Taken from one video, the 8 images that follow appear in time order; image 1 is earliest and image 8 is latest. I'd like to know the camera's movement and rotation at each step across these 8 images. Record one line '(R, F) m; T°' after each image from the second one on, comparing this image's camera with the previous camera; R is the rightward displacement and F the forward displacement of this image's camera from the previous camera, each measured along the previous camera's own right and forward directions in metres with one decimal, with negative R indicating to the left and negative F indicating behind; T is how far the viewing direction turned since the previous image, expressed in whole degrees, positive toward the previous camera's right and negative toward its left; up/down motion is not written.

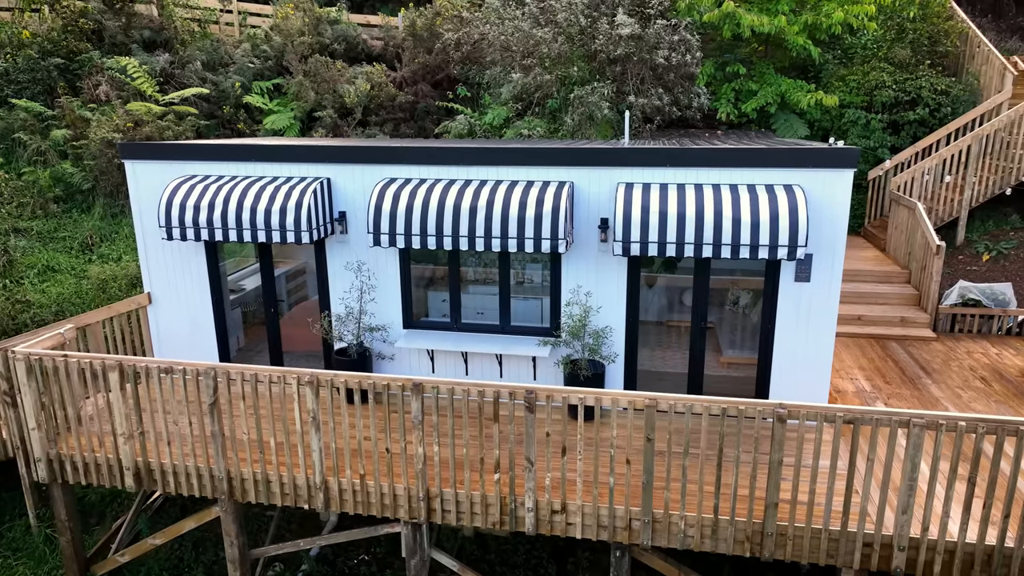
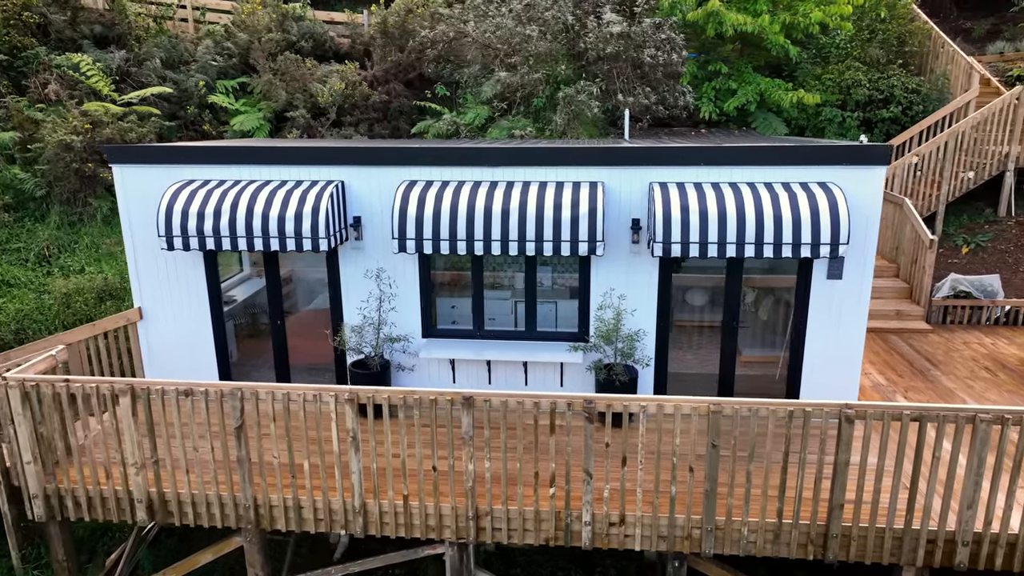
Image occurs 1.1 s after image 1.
(-1.1, +0.4) m; +5°
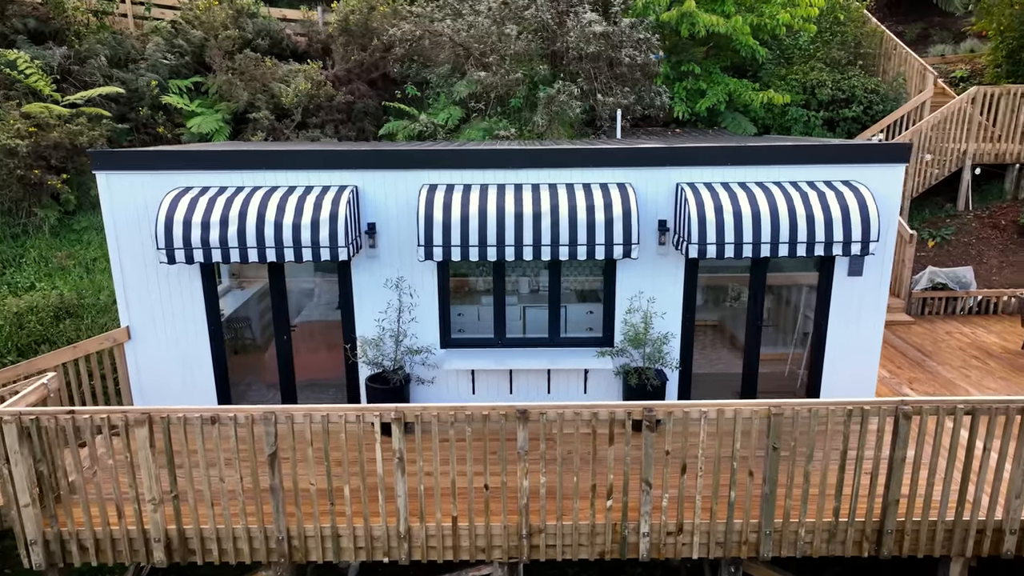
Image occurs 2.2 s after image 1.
(-1.2, +0.3) m; +6°
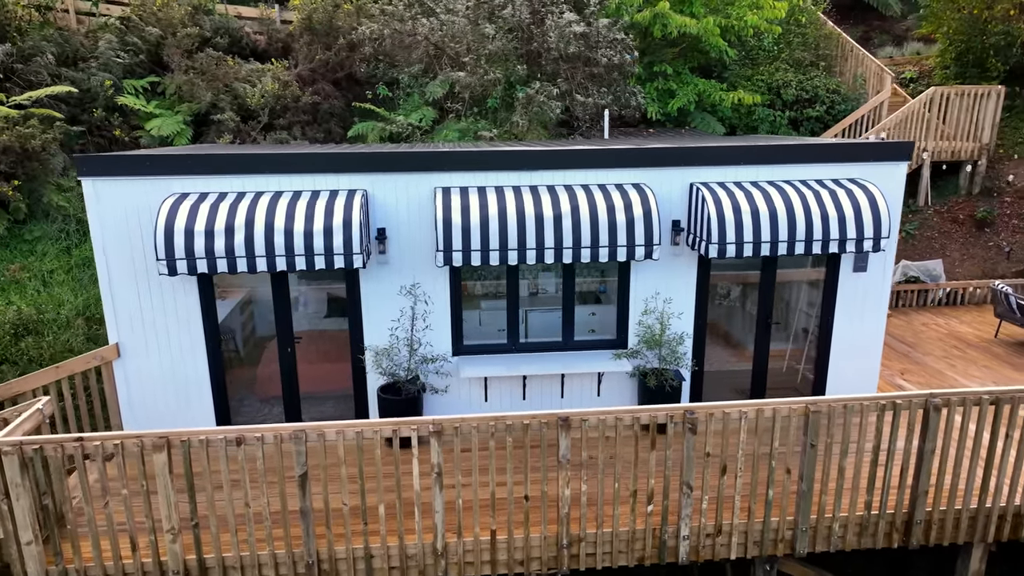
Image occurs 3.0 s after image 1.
(-0.9, +0.2) m; +5°
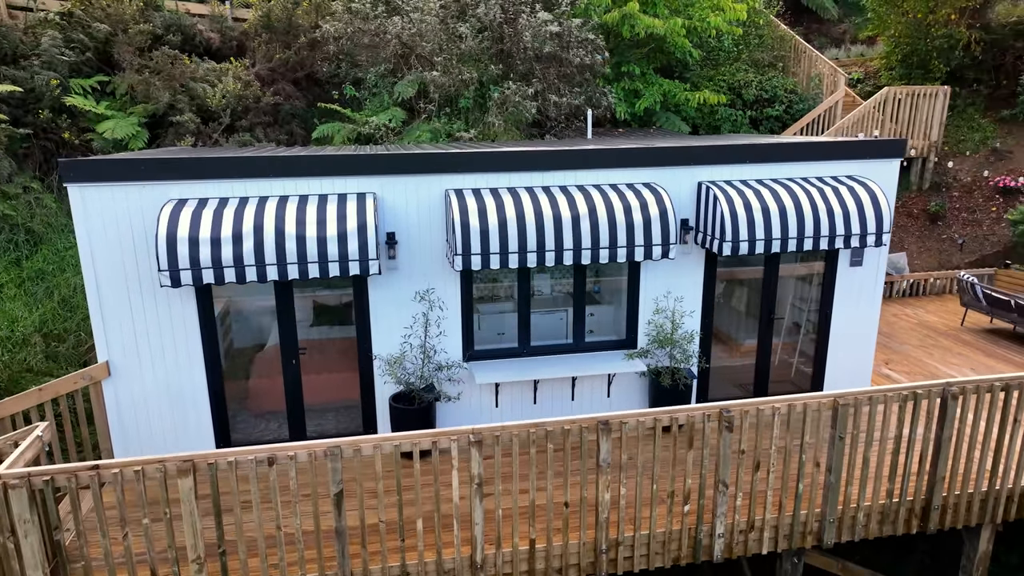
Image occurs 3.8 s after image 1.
(-0.9, +0.2) m; +5°
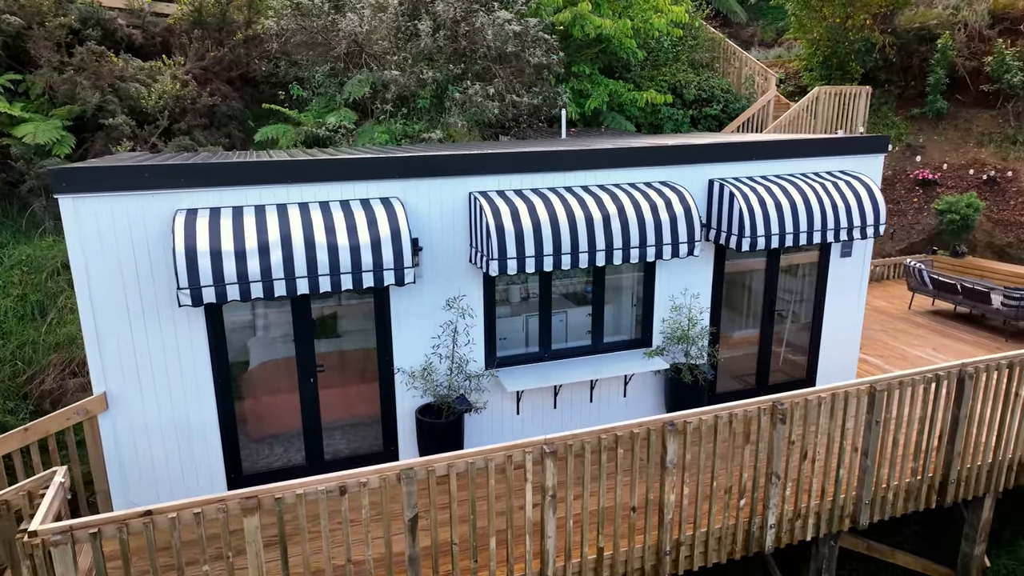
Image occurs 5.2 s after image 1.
(-1.4, +0.3) m; +8°
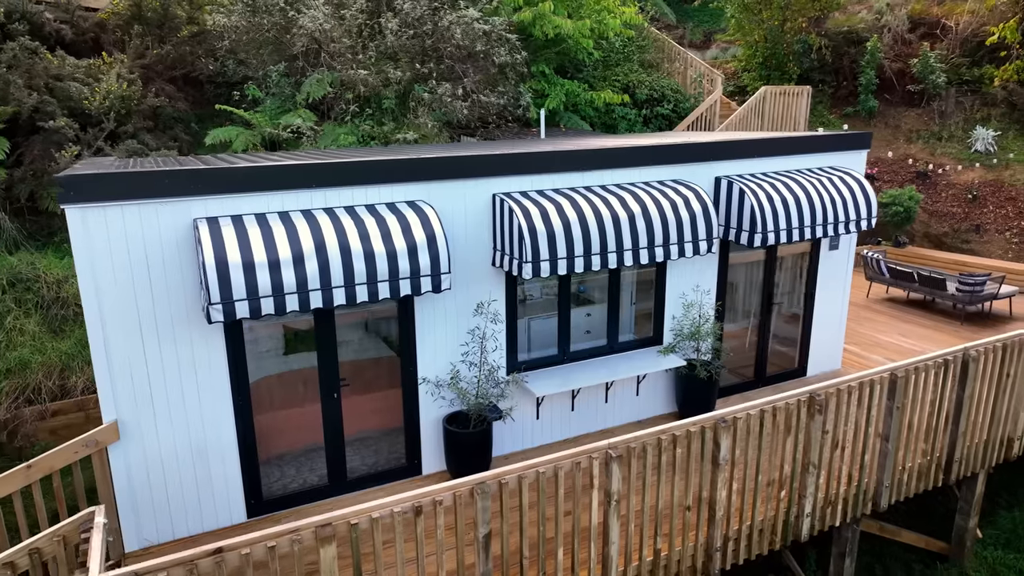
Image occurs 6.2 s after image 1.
(-1.2, +0.2) m; +7°
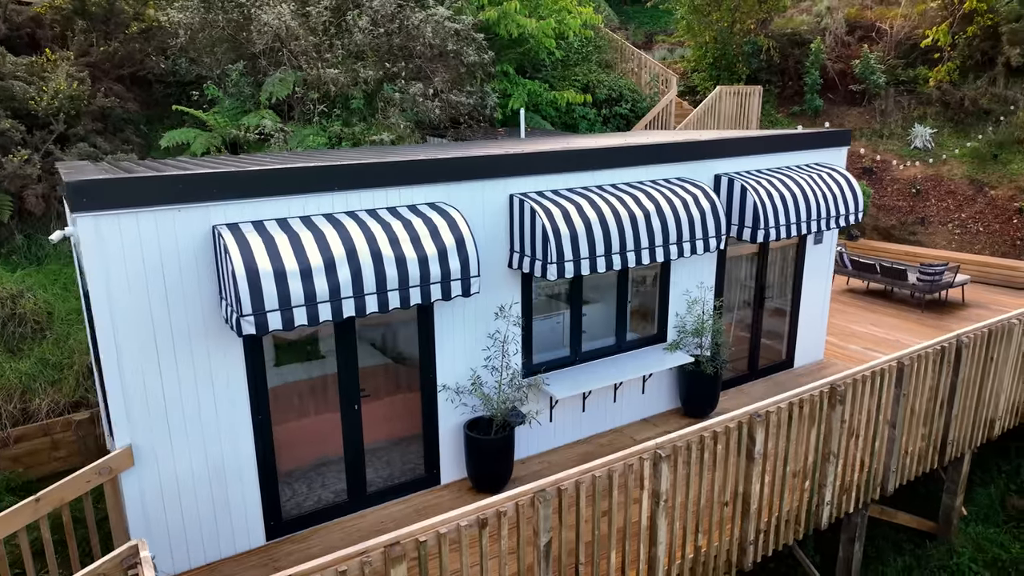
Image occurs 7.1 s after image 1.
(-0.9, +0.2) m; +6°
